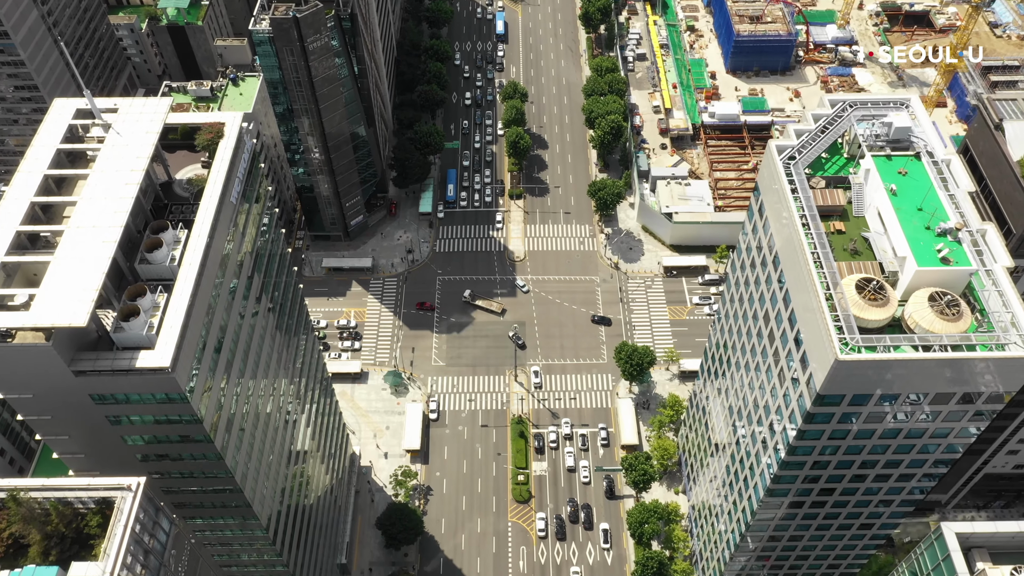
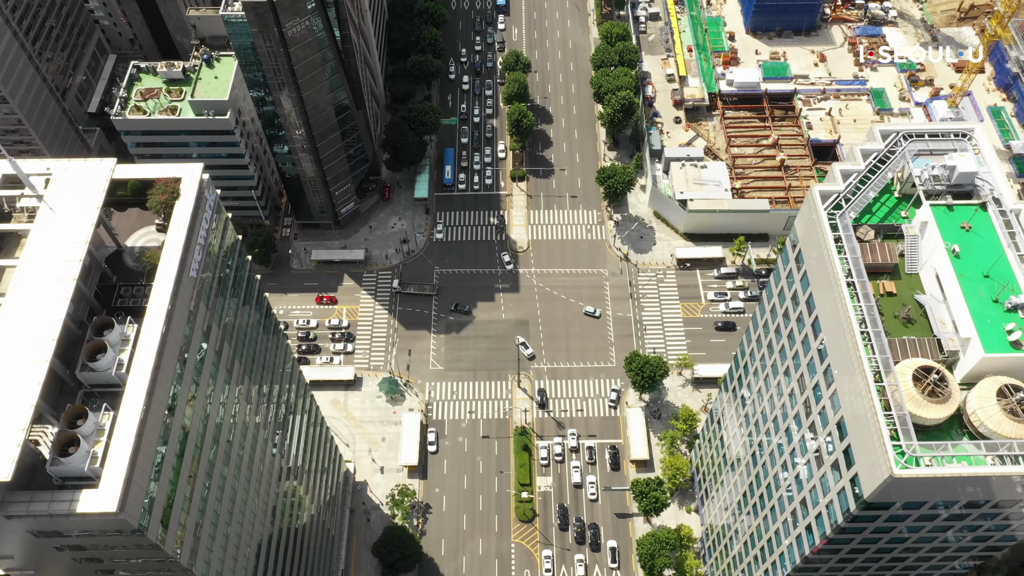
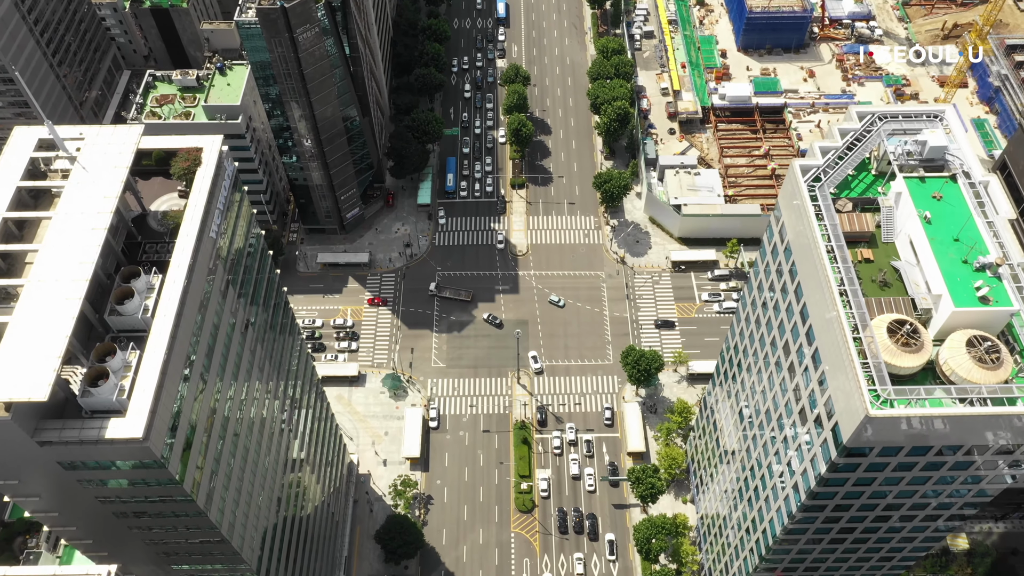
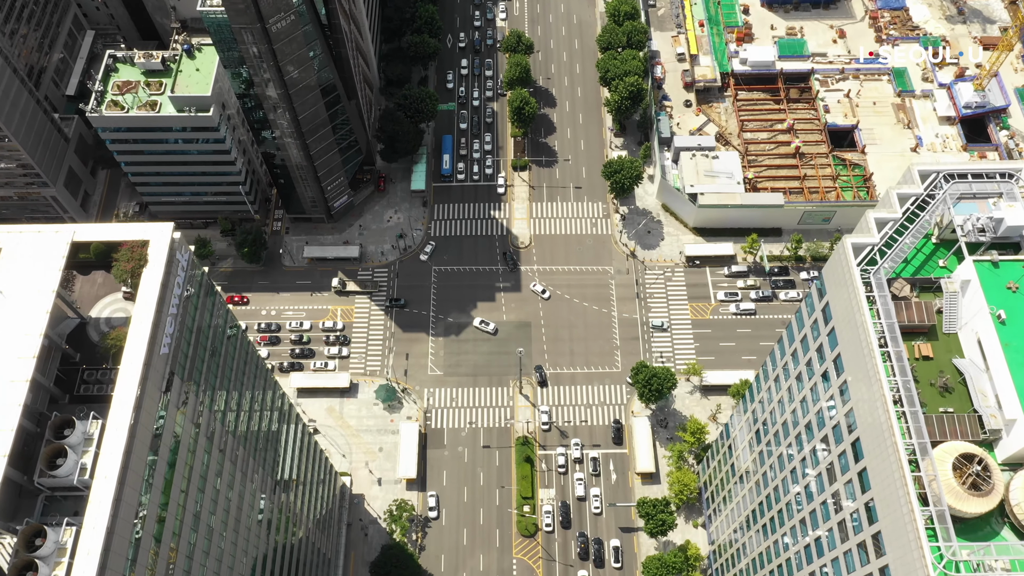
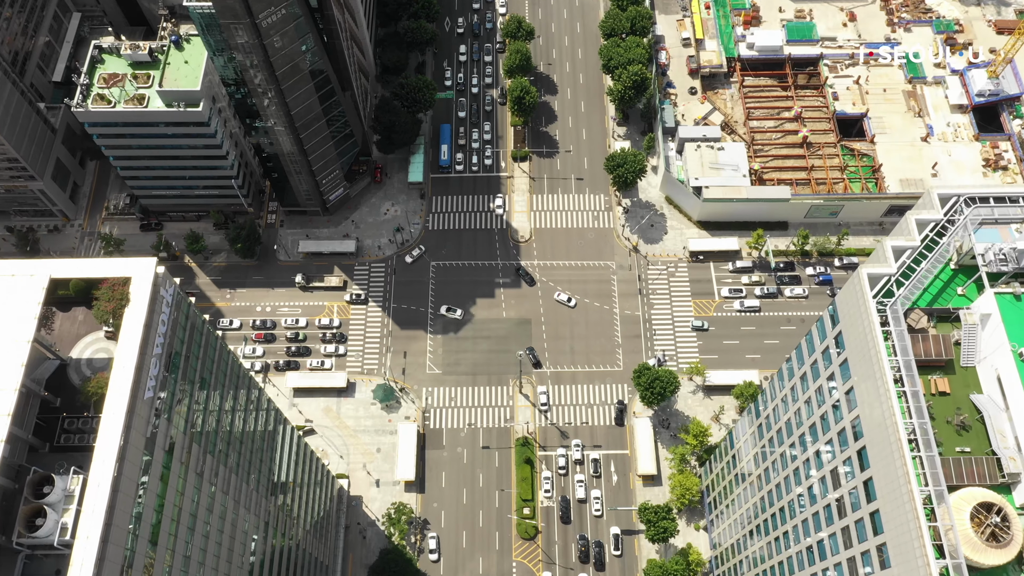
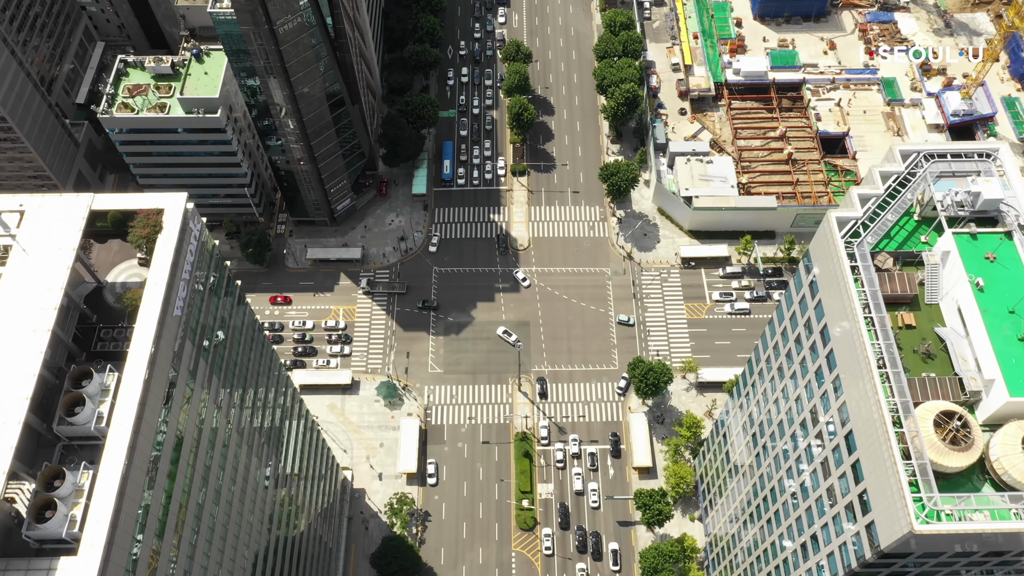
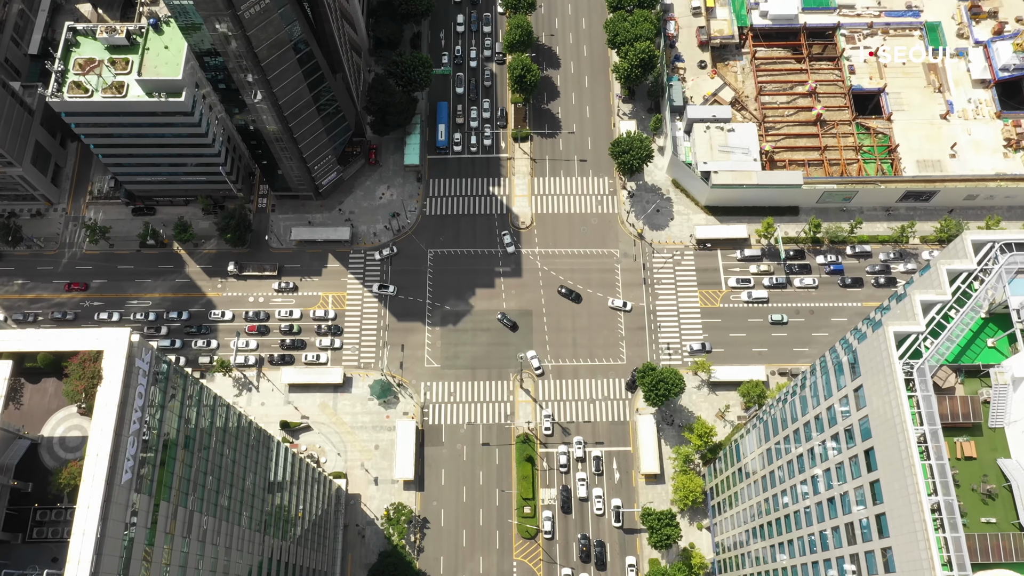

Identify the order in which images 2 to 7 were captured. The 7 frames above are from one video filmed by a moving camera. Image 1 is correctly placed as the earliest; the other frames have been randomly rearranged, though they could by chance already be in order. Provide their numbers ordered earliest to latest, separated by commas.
3, 2, 6, 4, 5, 7
